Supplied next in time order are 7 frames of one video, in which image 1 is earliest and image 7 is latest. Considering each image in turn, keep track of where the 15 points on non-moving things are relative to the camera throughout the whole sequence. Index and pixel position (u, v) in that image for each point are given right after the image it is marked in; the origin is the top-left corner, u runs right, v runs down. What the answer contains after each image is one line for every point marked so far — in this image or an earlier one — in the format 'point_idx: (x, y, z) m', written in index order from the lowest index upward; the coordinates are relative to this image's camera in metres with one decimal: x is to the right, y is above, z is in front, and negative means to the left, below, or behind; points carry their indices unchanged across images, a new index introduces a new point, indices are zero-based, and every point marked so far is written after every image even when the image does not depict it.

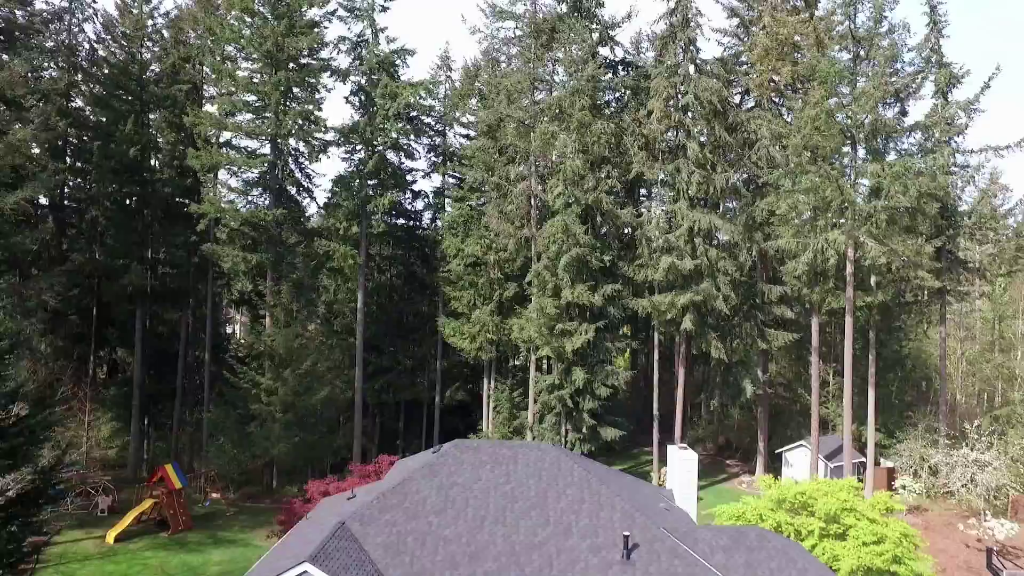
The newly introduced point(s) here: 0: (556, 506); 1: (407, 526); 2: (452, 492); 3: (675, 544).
0: (+1.0, -4.8, +15.3) m
1: (-2.2, -5.0, +14.7) m
2: (-1.4, -4.5, +15.5) m
3: (+3.4, -5.3, +14.6) m
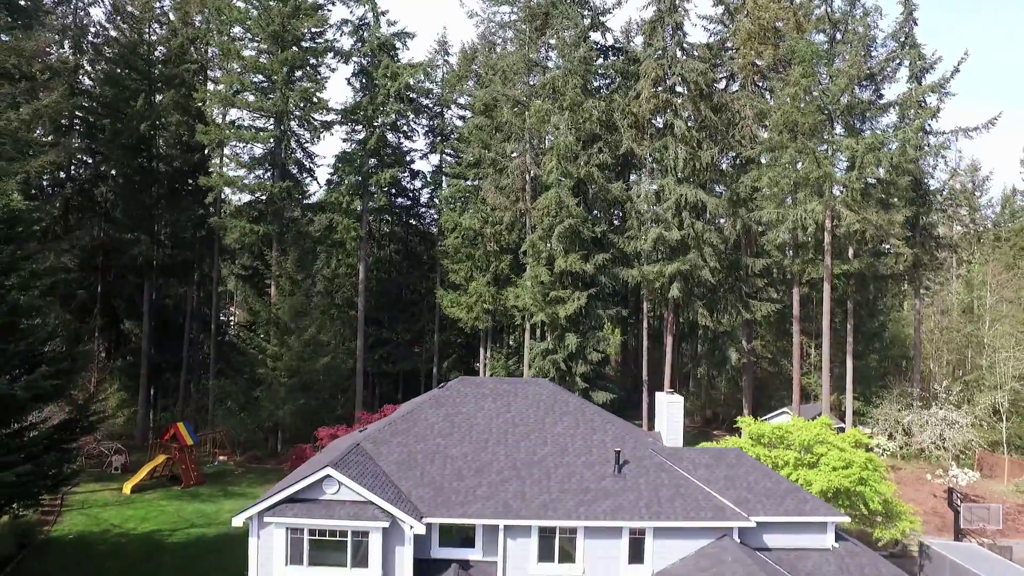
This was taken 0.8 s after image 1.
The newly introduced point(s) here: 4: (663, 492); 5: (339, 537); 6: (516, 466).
0: (+1.0, -3.4, +16.7) m
1: (-2.2, -3.7, +16.0) m
2: (-1.3, -3.2, +16.9) m
3: (+3.5, -4.0, +16.0) m
4: (+3.3, -4.4, +15.1) m
5: (-3.5, -5.1, +14.1) m
6: (+0.1, -4.0, +15.6) m
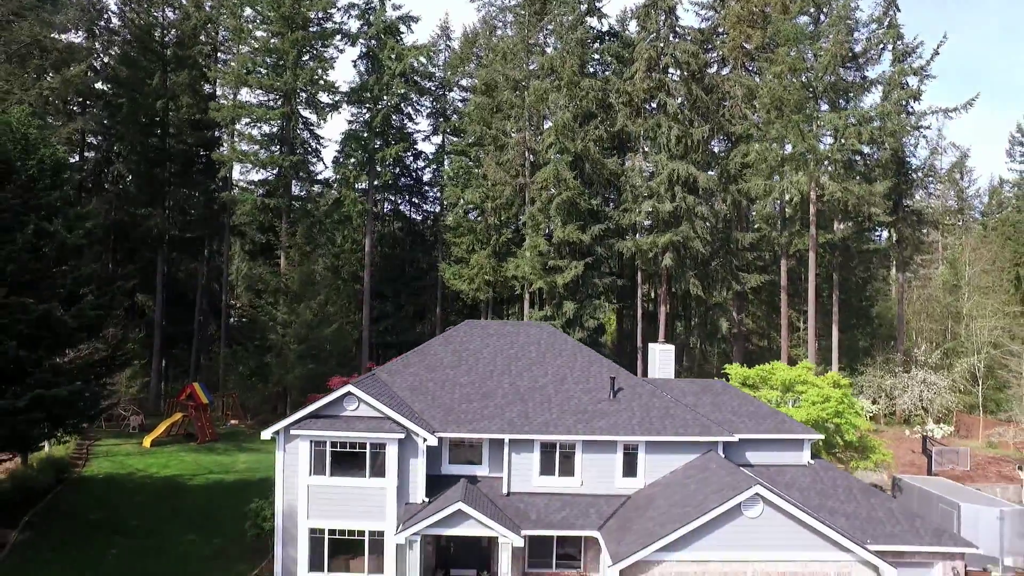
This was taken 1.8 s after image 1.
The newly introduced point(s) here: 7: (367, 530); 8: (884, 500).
0: (+1.1, -2.0, +18.1) m
1: (-2.1, -2.2, +17.4) m
2: (-1.3, -1.7, +18.3) m
3: (+3.5, -2.5, +17.5) m
4: (+3.4, -3.0, +16.5) m
5: (-3.5, -3.6, +15.4) m
6: (+0.2, -2.5, +17.0) m
7: (-3.3, -5.4, +15.4) m
8: (+8.5, -4.8, +15.8) m
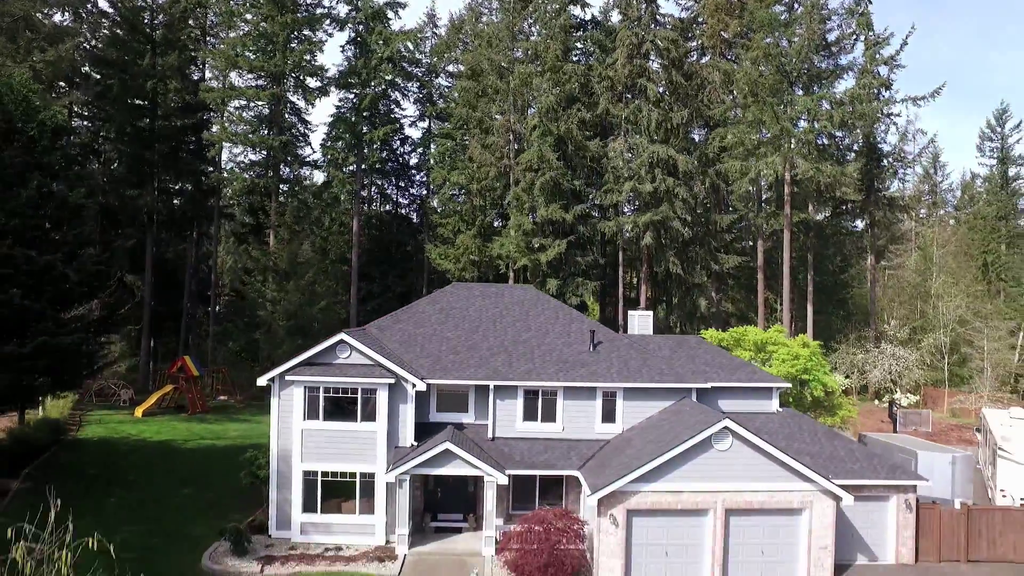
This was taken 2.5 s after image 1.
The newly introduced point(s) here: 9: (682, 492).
0: (+0.7, -0.9, +19.0) m
1: (-2.5, -1.1, +18.2) m
2: (-1.7, -0.6, +19.1) m
3: (+3.1, -1.4, +18.4) m
4: (+3.0, -1.9, +17.4) m
5: (-3.8, -2.5, +16.2) m
6: (-0.2, -1.5, +17.8) m
7: (-3.6, -4.3, +16.1) m
8: (+8.1, -3.7, +16.8) m
9: (+3.6, -4.2, +14.3) m
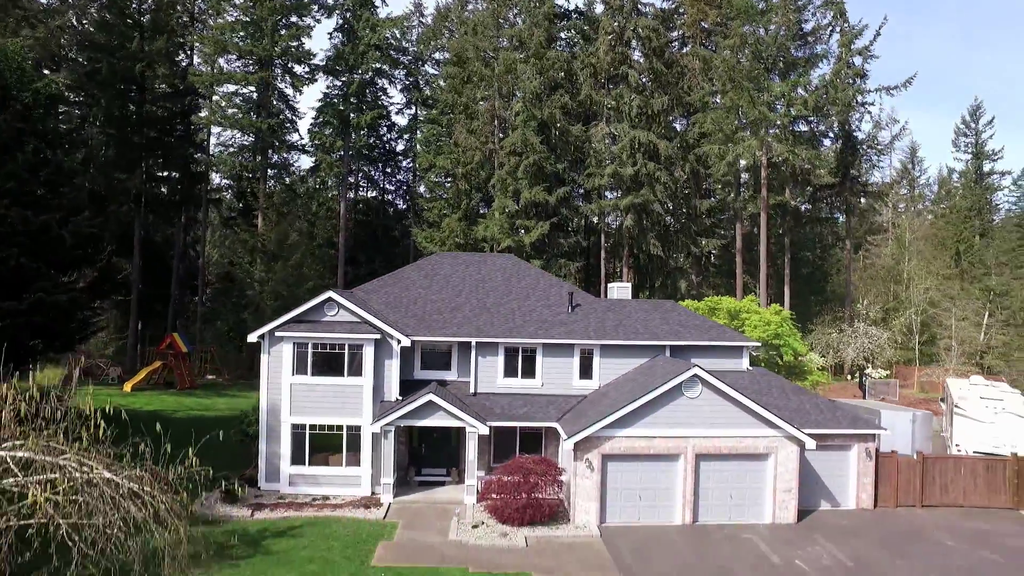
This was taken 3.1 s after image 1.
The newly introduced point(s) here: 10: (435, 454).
0: (+0.1, +0.1, +19.7) m
1: (-3.0, -0.2, +18.9) m
2: (-2.2, +0.3, +19.8) m
3: (+2.6, -0.5, +19.1) m
4: (+2.5, -0.9, +18.2) m
5: (-4.3, -1.5, +16.8) m
6: (-0.7, -0.5, +18.5) m
7: (-4.1, -3.3, +16.8) m
8: (+7.6, -2.8, +17.7) m
9: (+3.1, -3.3, +15.1) m
10: (-2.0, -4.3, +18.0) m
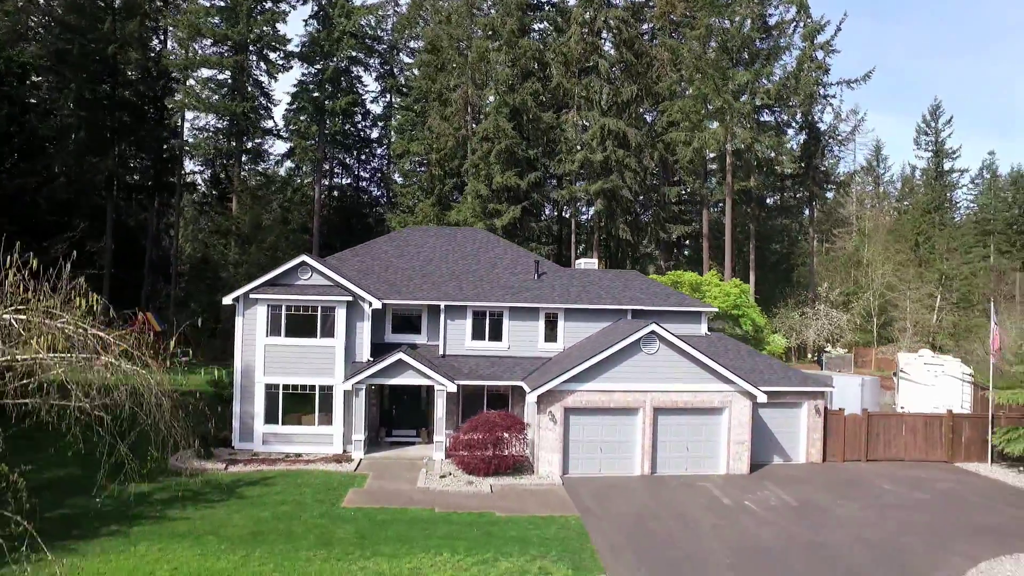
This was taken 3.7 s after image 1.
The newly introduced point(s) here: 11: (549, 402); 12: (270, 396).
0: (-0.8, +1.0, +20.4) m
1: (-3.9, +0.7, +19.4) m
2: (-3.1, +1.2, +20.4) m
3: (+1.8, +0.4, +19.9) m
4: (+1.7, 0.0, +18.9) m
5: (-5.1, -0.6, +17.3) m
6: (-1.6, +0.4, +19.2) m
7: (-4.9, -2.4, +17.3) m
8: (+6.8, -1.9, +18.6) m
9: (+2.4, -2.4, +15.9) m
10: (-2.9, -3.4, +18.6) m
11: (+0.8, -2.6, +15.7) m
12: (-6.1, -2.7, +17.3) m
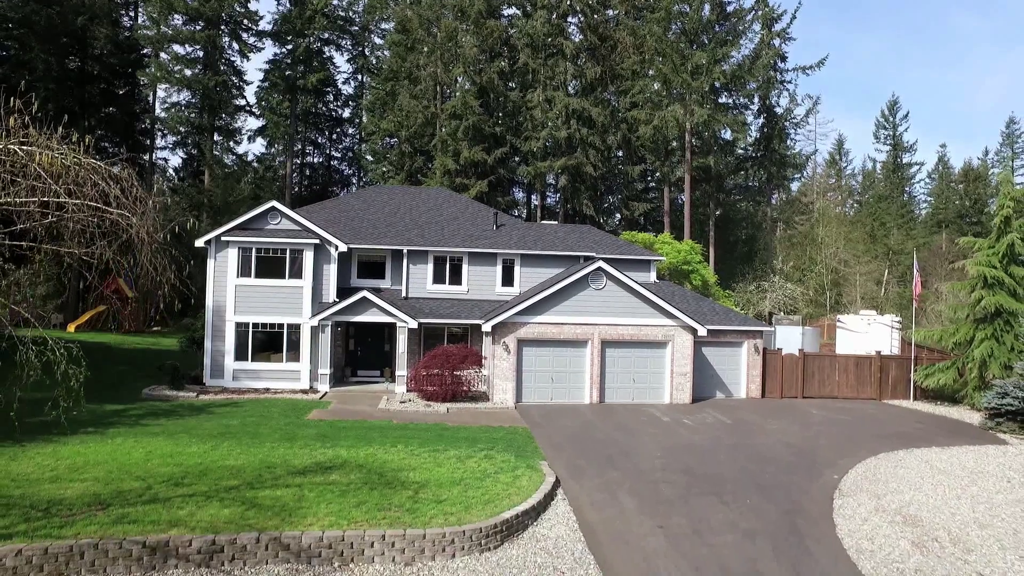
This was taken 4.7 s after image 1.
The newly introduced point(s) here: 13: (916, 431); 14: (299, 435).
0: (-2.0, +2.4, +21.4) m
1: (-5.1, +2.2, +20.4) m
2: (-4.3, +2.7, +21.4) m
3: (+0.6, +1.9, +21.0) m
4: (+0.5, +1.4, +20.1) m
5: (-6.2, +0.9, +18.3) m
6: (-2.7, +1.9, +20.2) m
7: (-6.0, -1.0, +18.2) m
8: (+5.6, -0.4, +19.9) m
9: (+1.3, -0.9, +17.0) m
10: (-4.0, -2.0, +19.5) m
11: (-0.2, -1.1, +16.8) m
12: (-7.2, -1.2, +18.2) m
13: (+8.9, -3.1, +15.1) m
14: (-3.9, -2.7, +12.6) m
